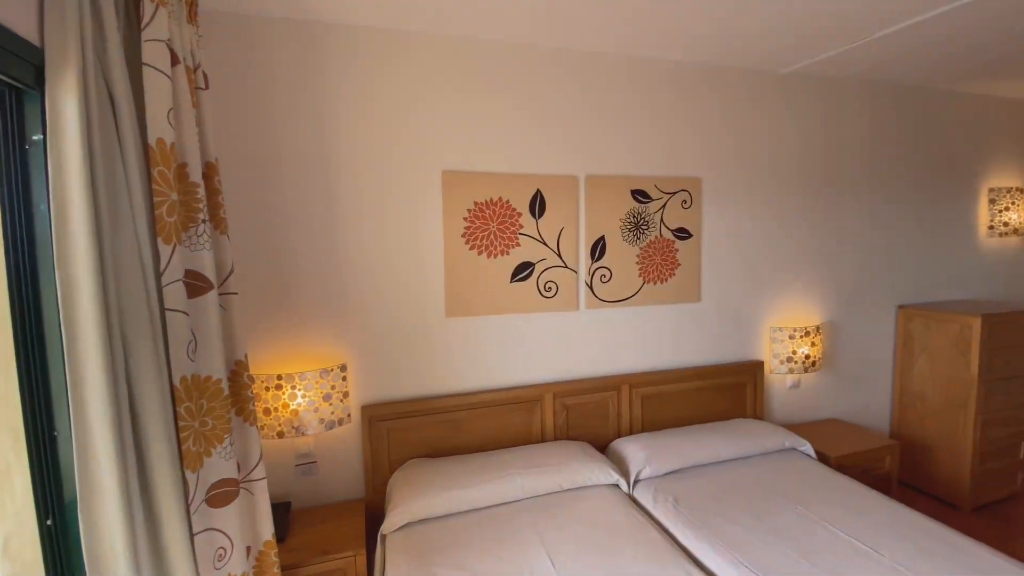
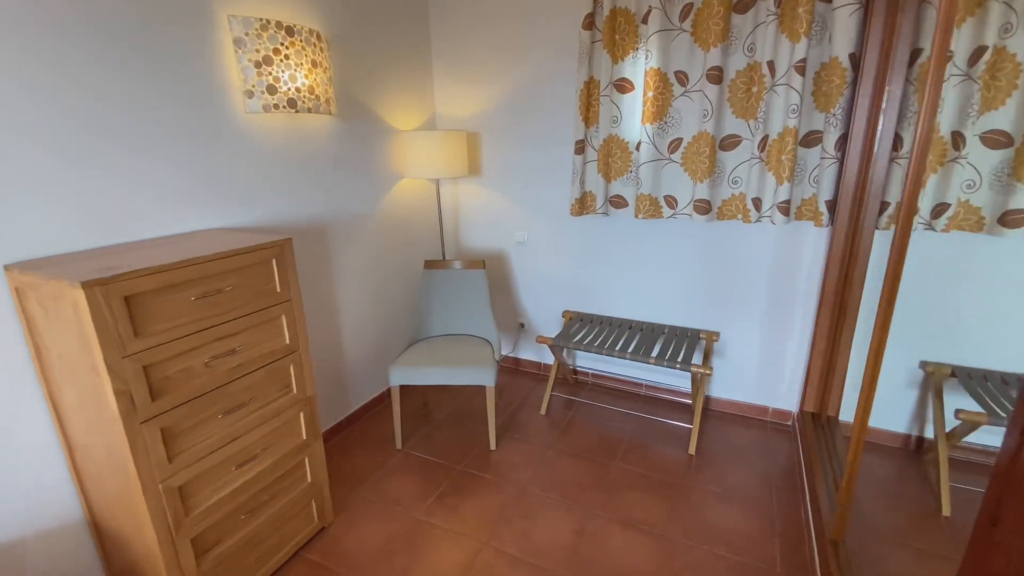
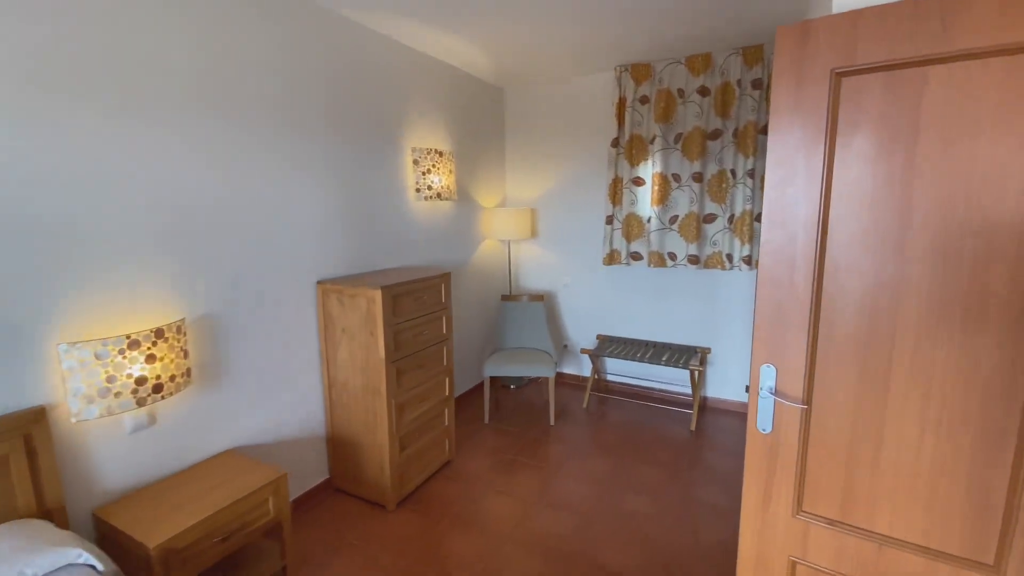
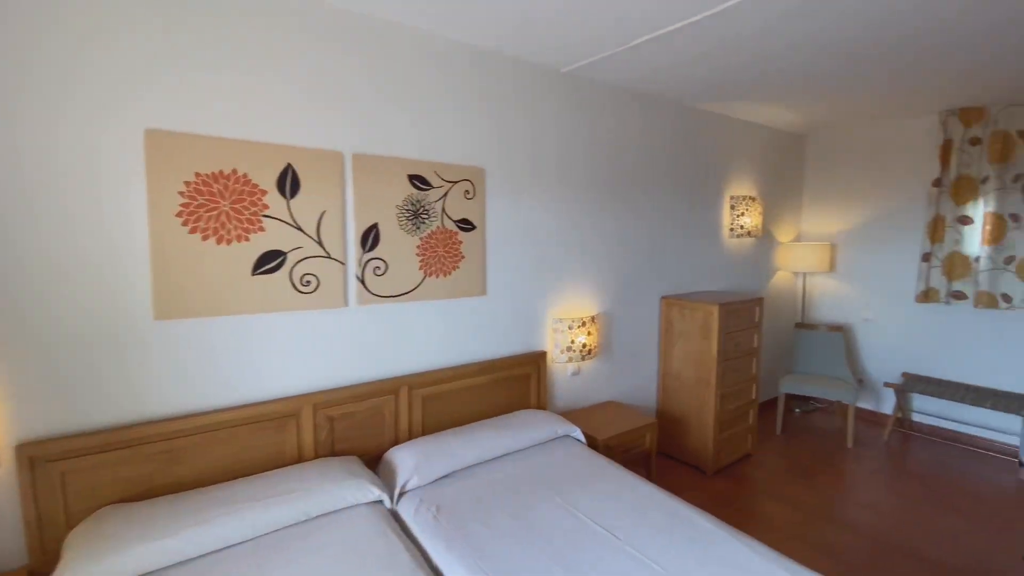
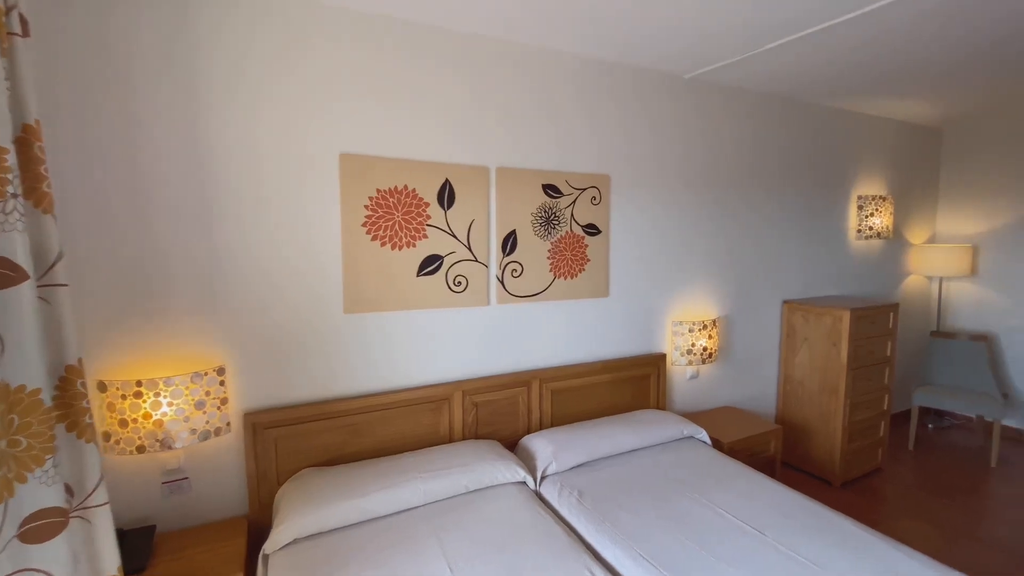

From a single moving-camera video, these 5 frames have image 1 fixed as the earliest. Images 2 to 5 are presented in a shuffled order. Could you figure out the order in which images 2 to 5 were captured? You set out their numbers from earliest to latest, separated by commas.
5, 4, 3, 2
